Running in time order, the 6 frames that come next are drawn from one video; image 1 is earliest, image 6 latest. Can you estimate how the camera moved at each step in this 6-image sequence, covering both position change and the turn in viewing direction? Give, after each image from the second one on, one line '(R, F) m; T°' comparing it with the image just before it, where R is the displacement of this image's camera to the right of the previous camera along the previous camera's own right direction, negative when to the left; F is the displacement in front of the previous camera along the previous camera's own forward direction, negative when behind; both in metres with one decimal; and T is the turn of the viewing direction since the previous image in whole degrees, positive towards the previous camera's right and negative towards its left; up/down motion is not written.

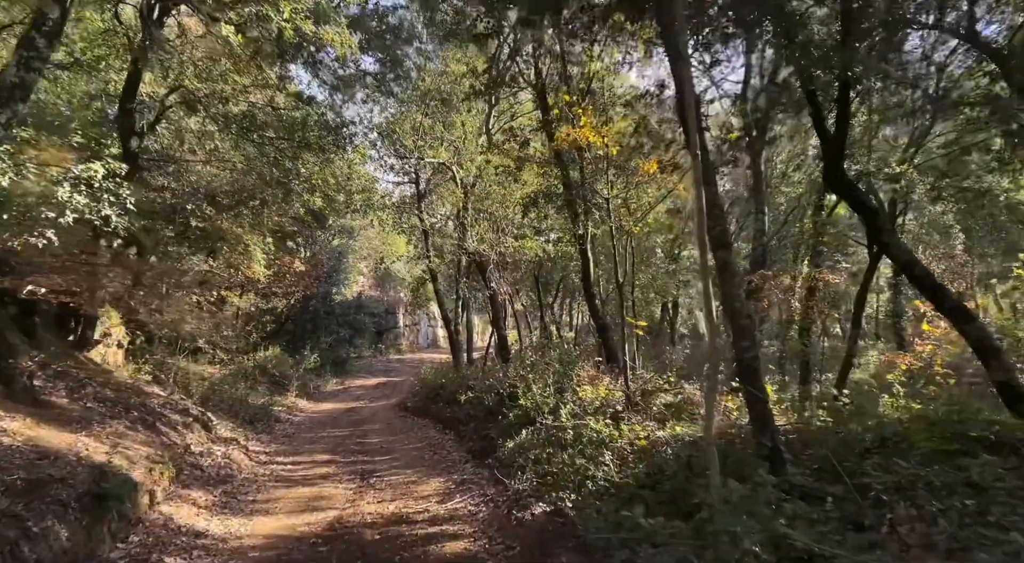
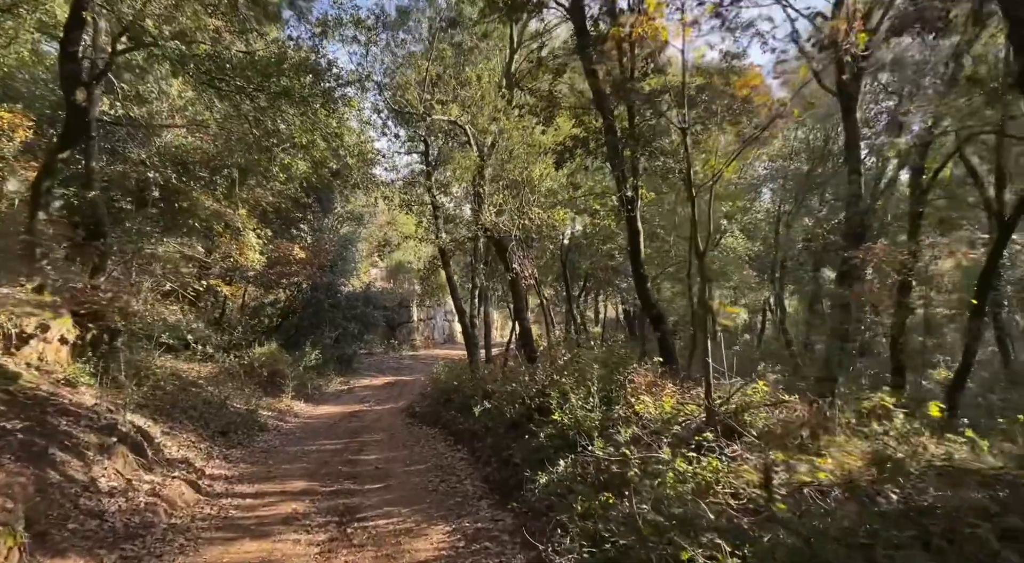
(-0.1, +2.9) m; -2°
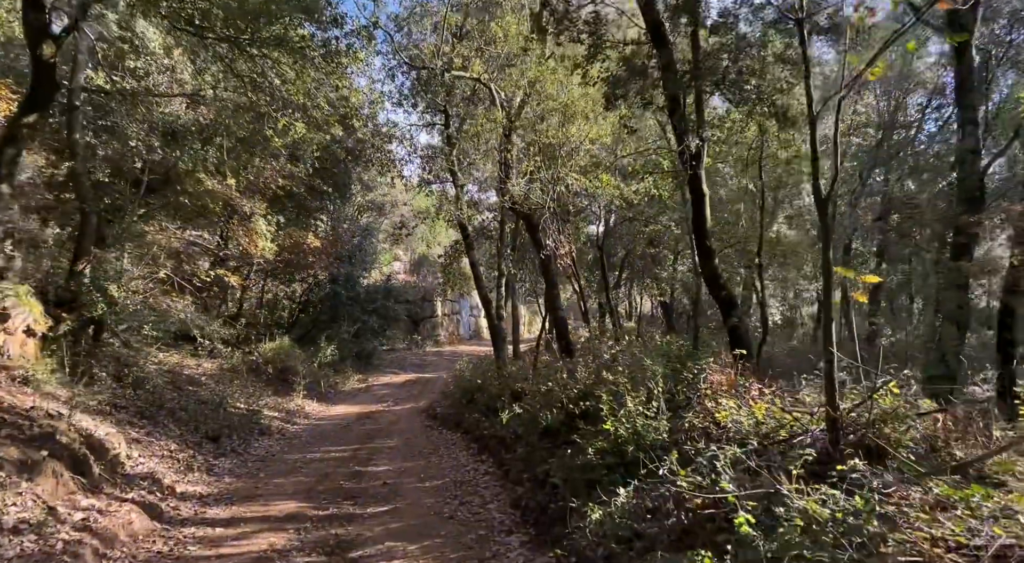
(-0.1, +1.9) m; -2°
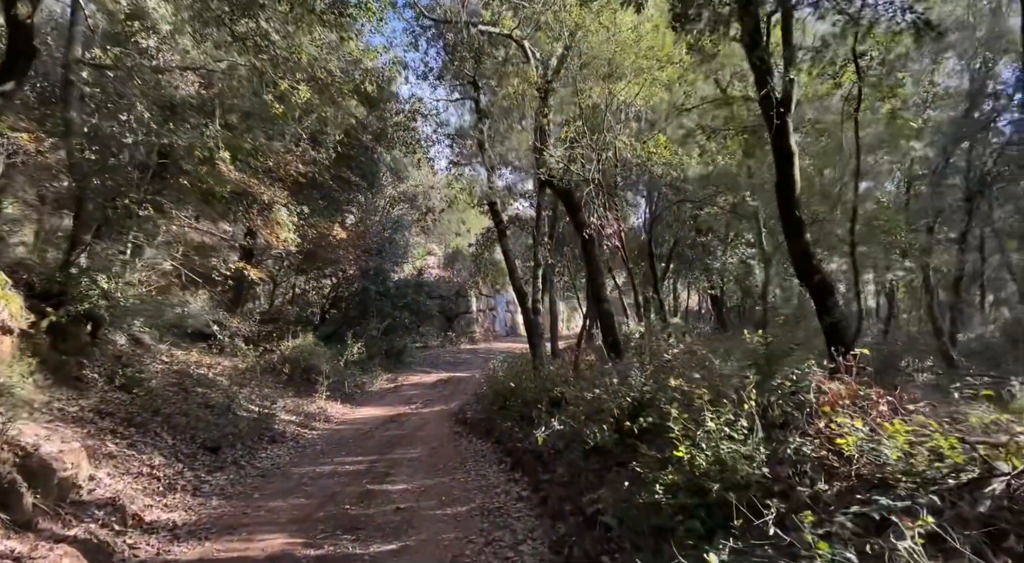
(0.0, +1.7) m; -3°
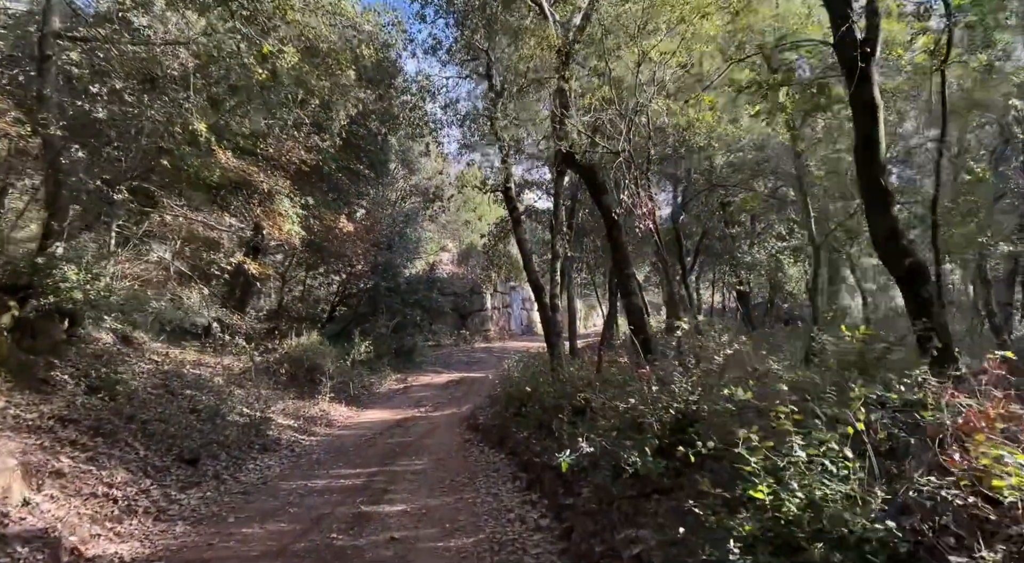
(0.0, +1.3) m; -1°
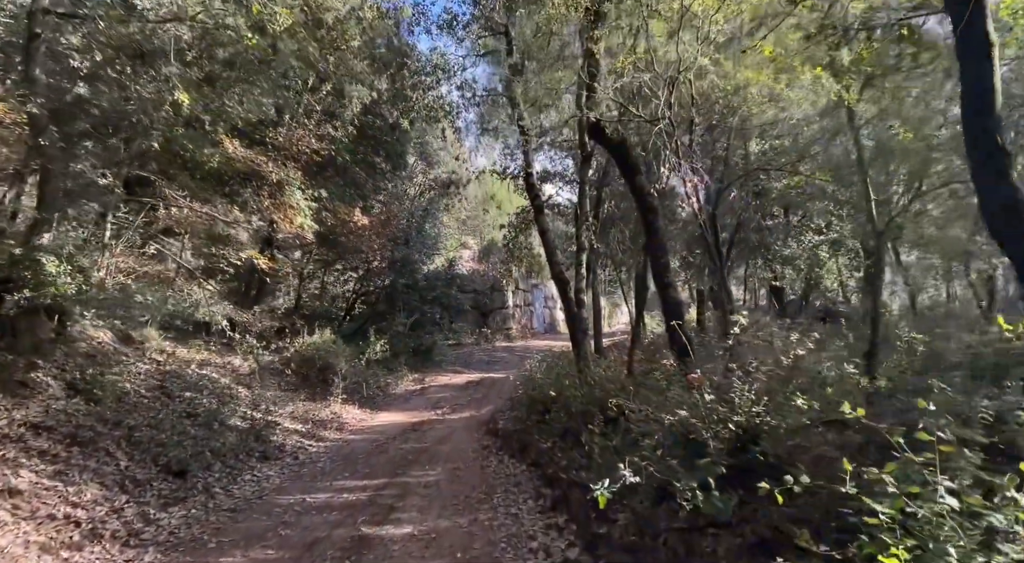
(0.0, +1.0) m; -2°
